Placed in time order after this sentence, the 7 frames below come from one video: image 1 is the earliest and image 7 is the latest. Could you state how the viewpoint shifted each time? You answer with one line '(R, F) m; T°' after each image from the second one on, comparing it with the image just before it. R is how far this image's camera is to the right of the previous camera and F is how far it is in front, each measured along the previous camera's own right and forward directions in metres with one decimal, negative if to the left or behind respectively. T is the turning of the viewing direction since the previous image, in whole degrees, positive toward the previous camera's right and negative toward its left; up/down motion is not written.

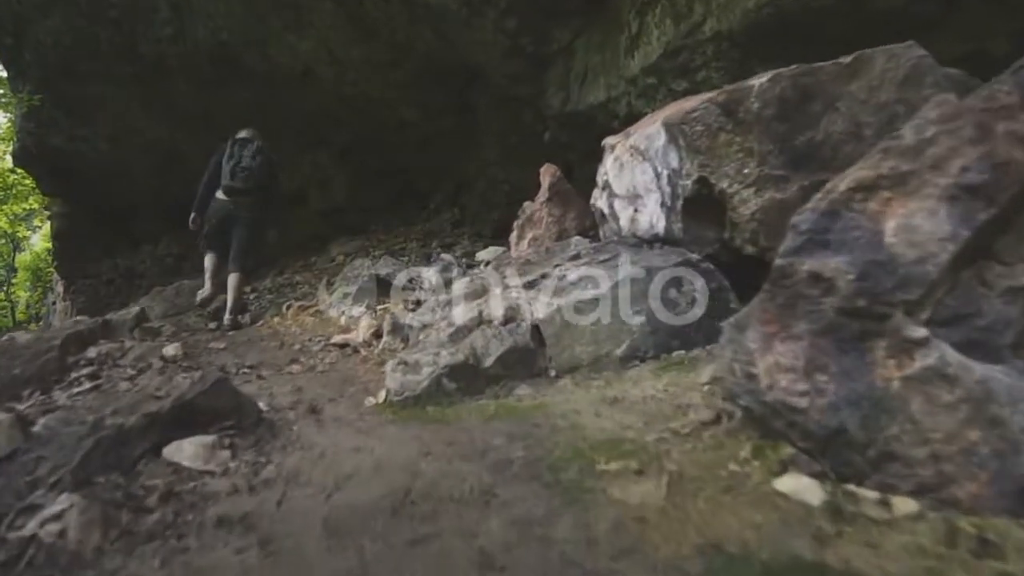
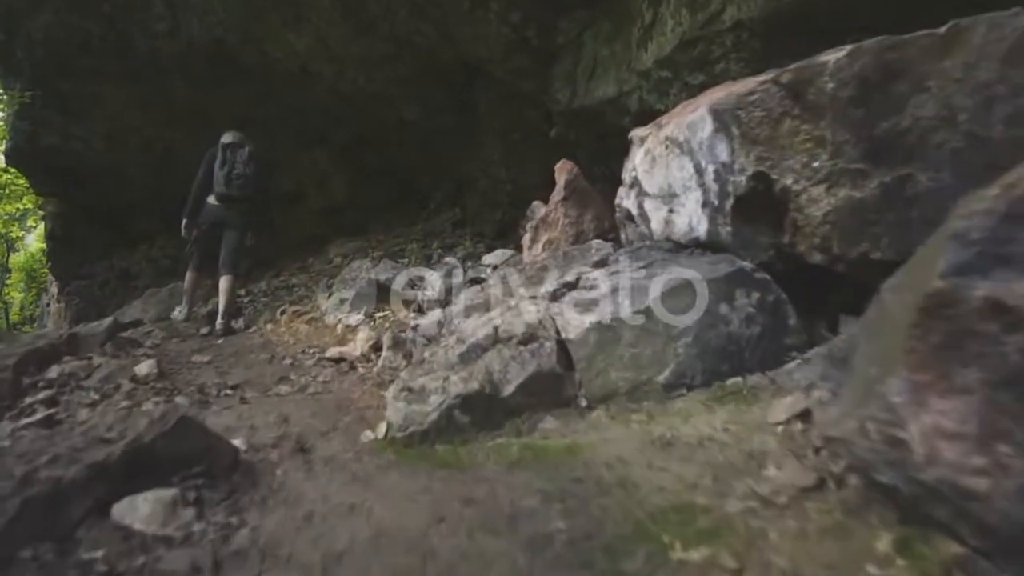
(-0.1, +0.5) m; 0°
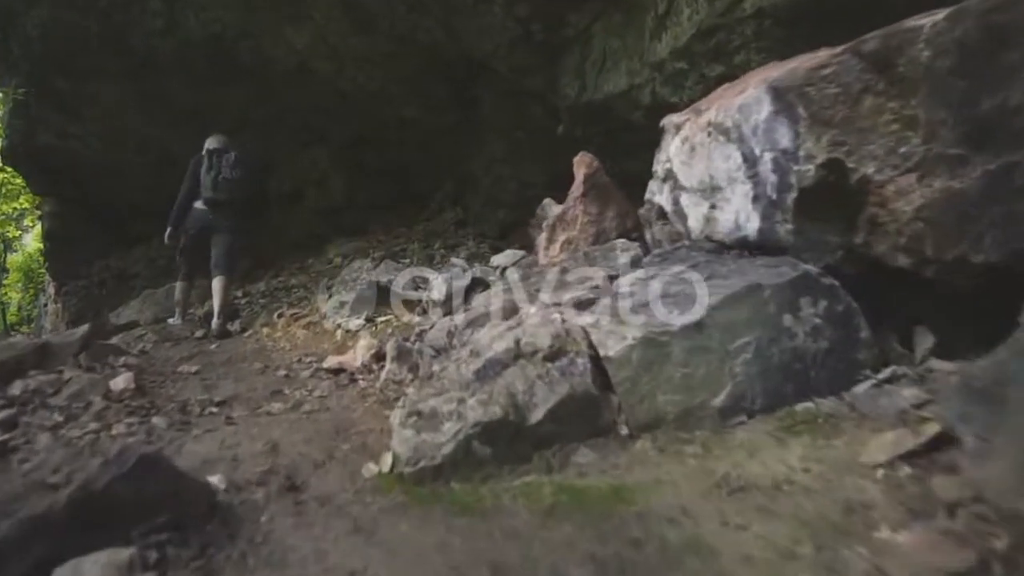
(-0.1, +0.5) m; 0°
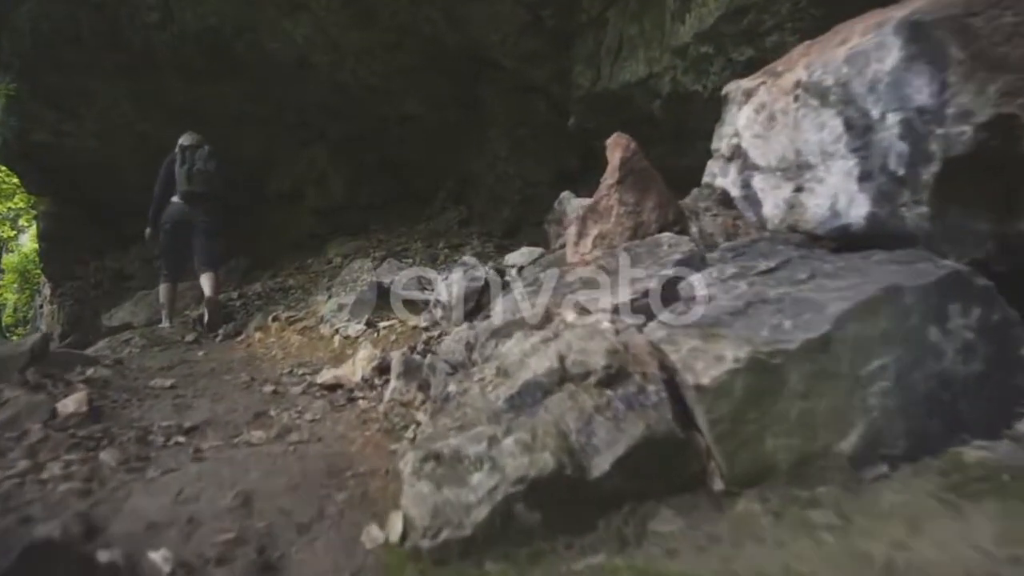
(-0.2, +0.7) m; 0°
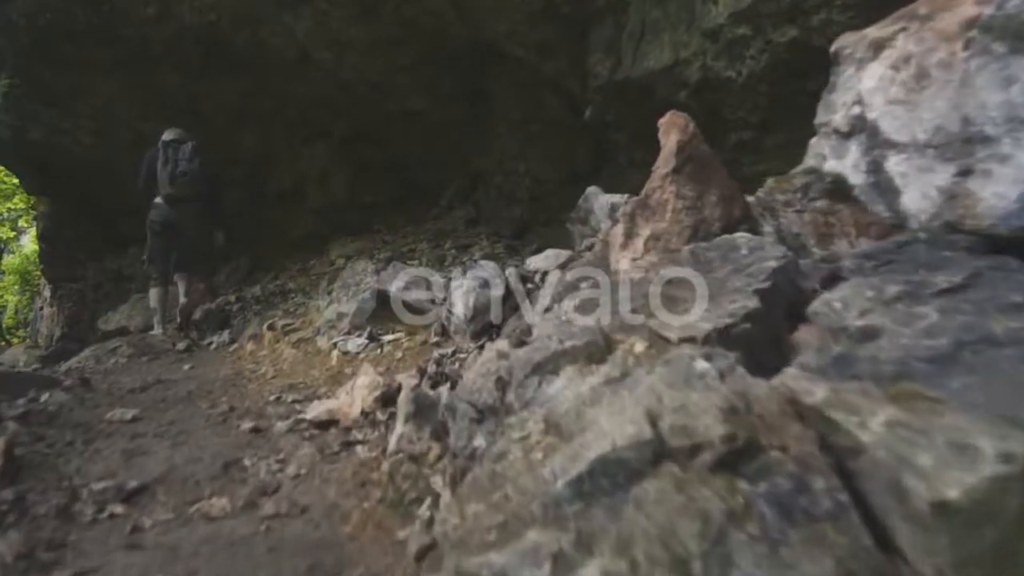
(-0.2, +0.8) m; 0°
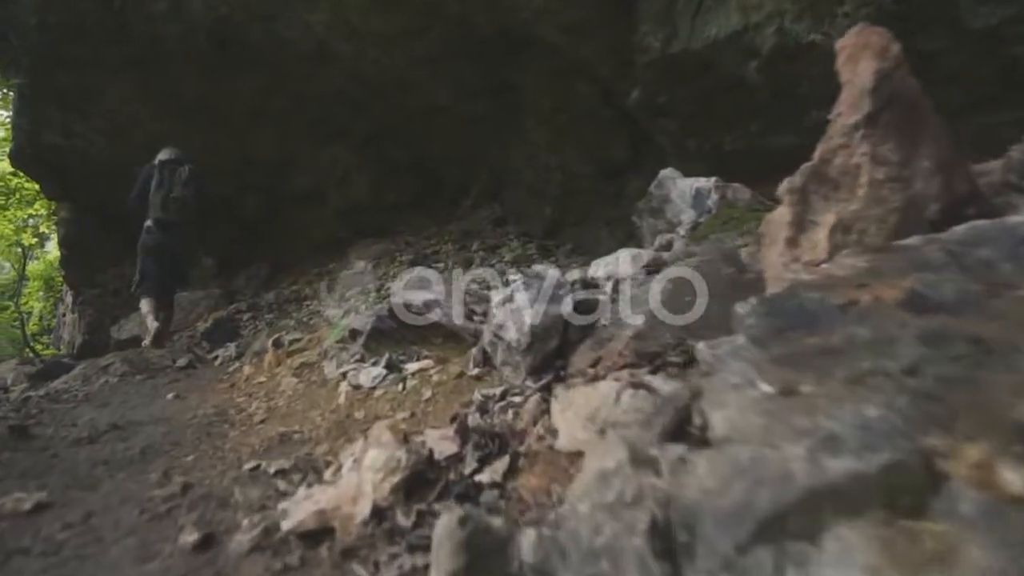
(-0.2, +1.3) m; -2°
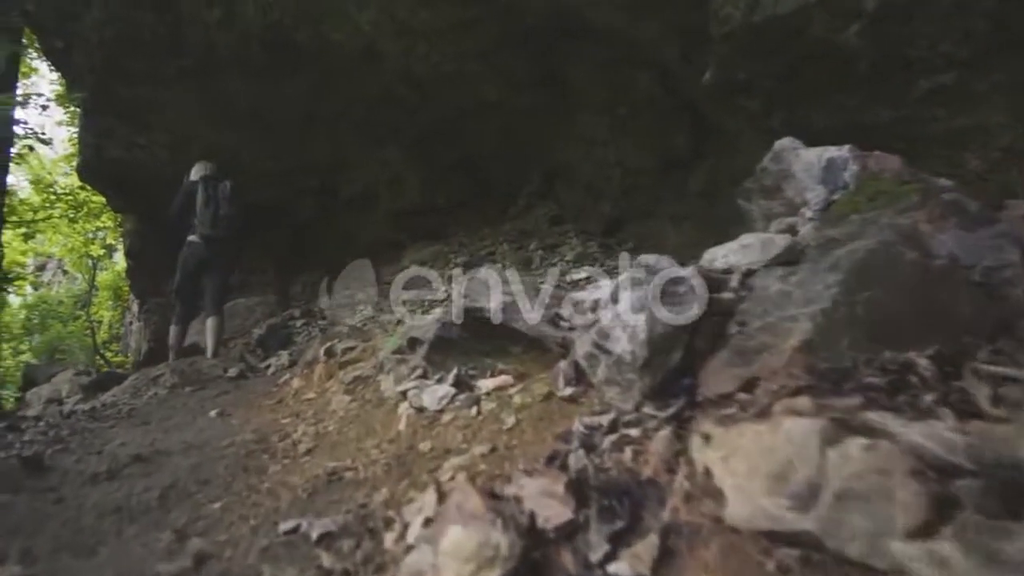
(-0.2, +0.8) m; -4°
